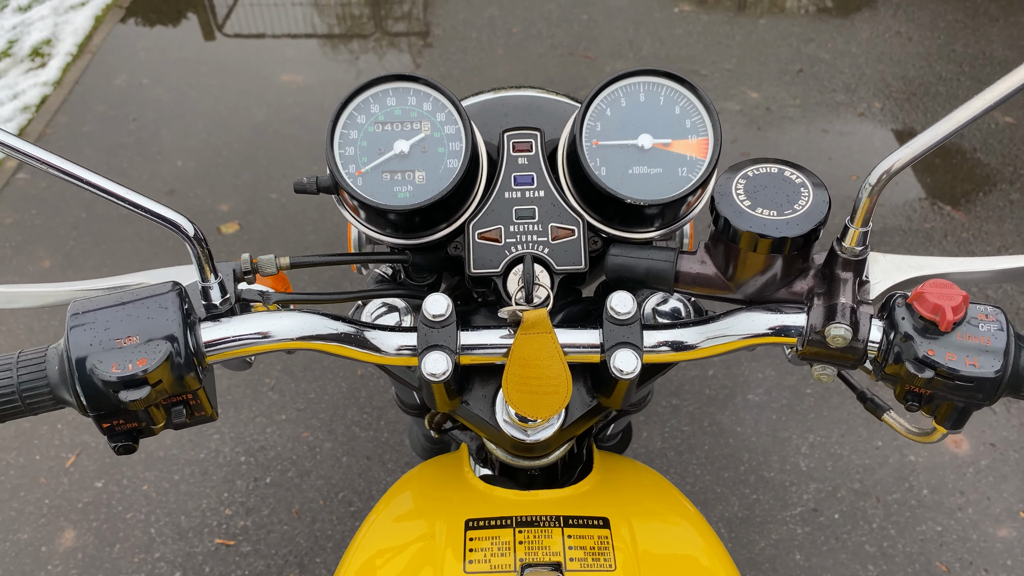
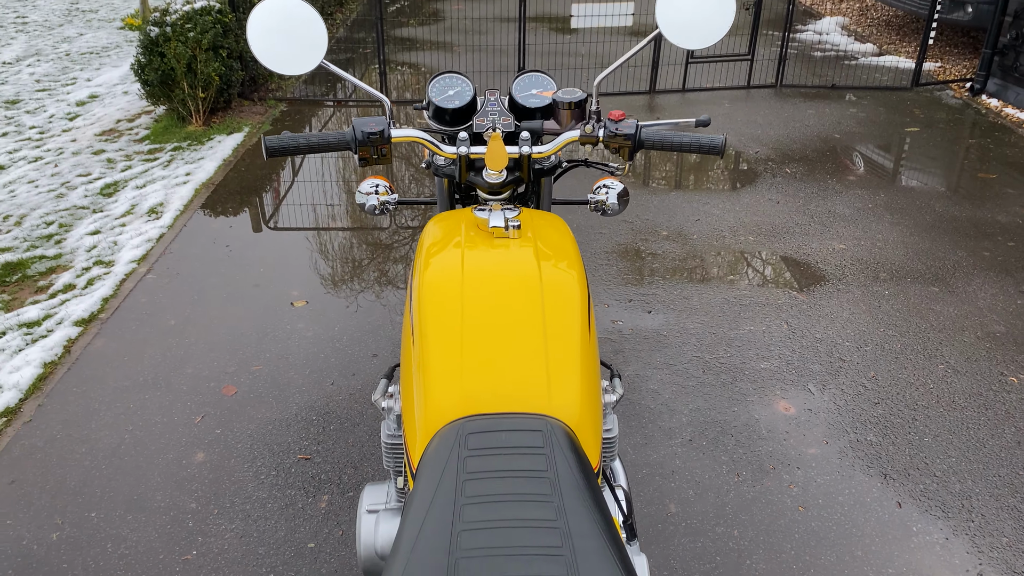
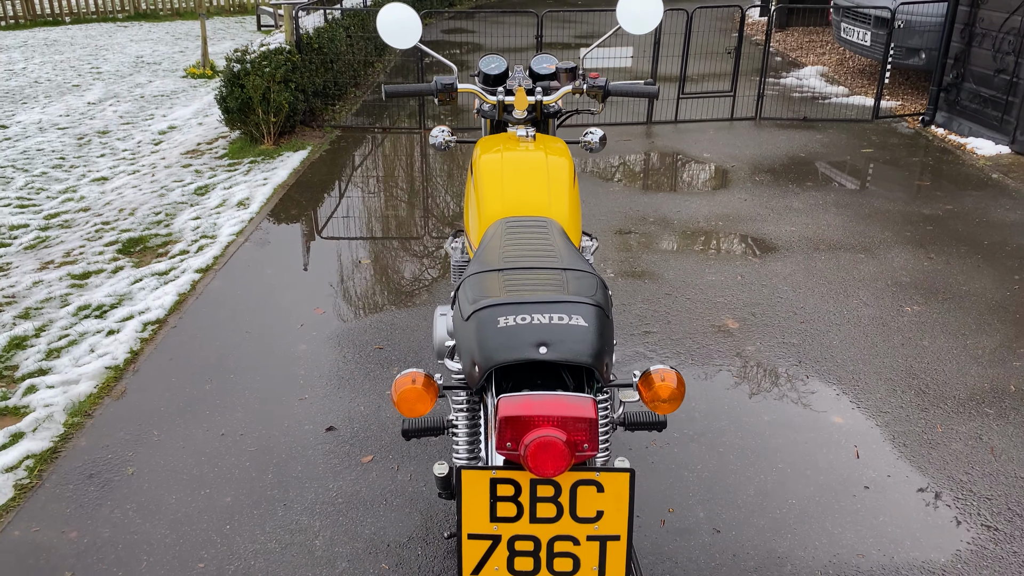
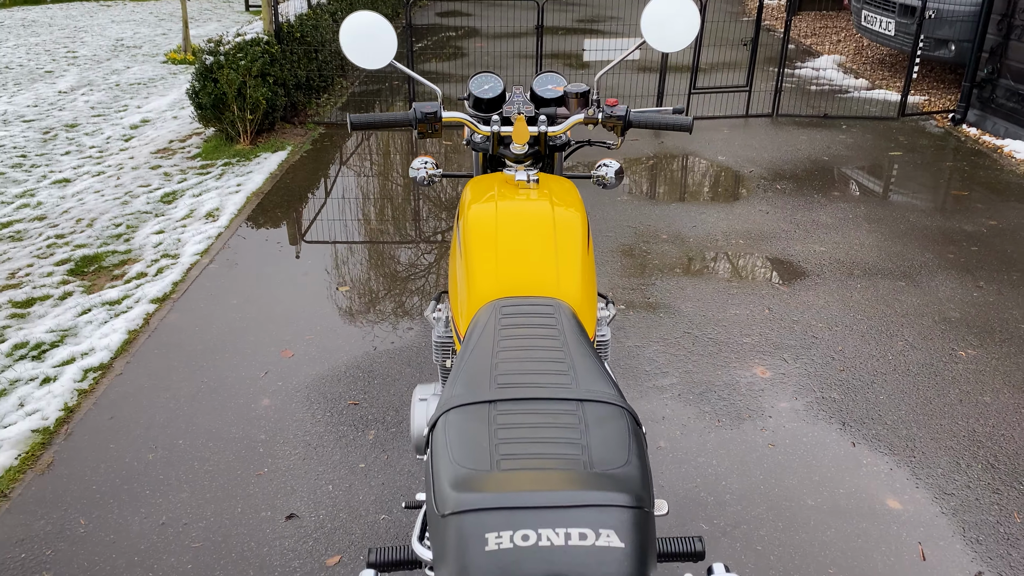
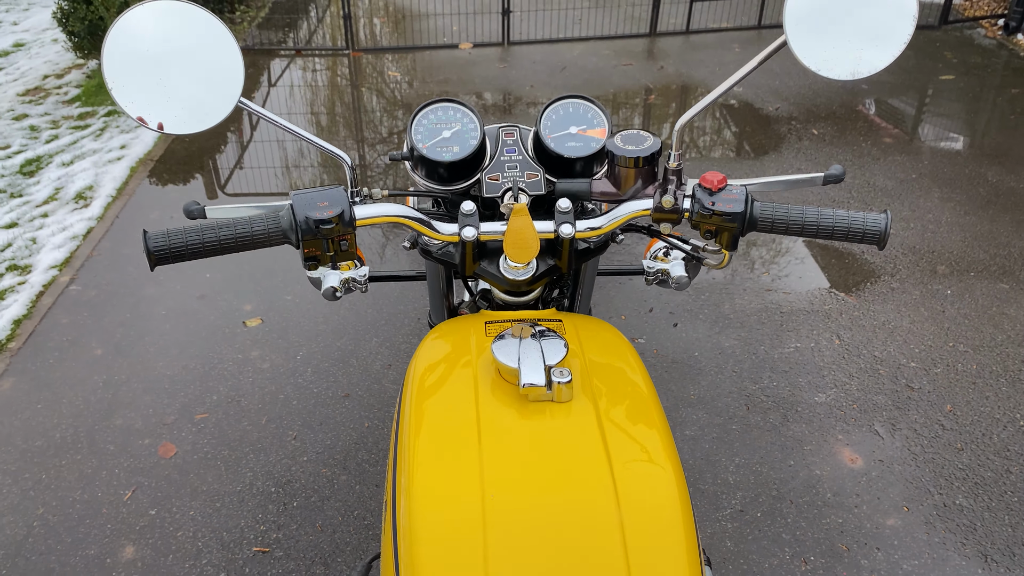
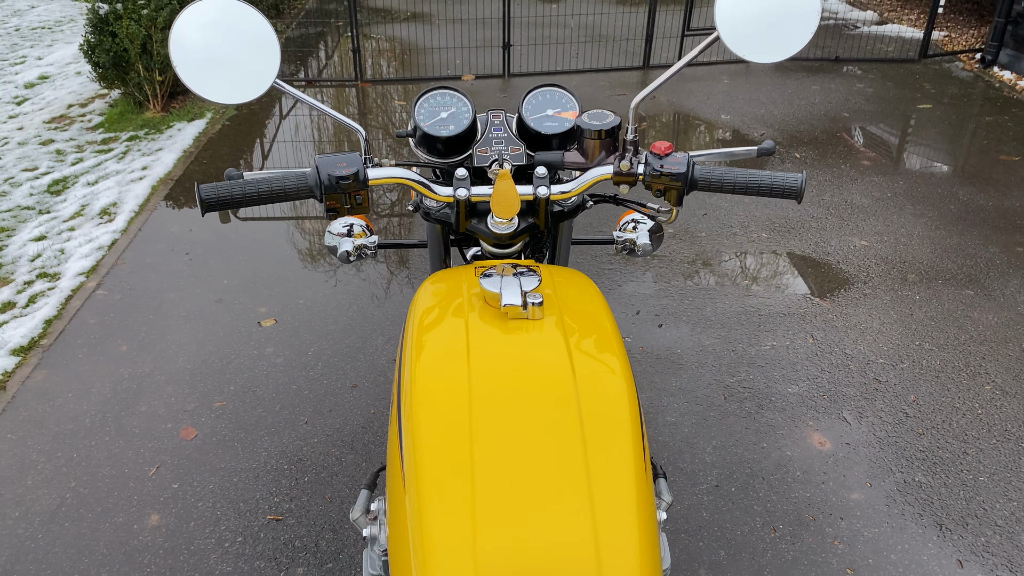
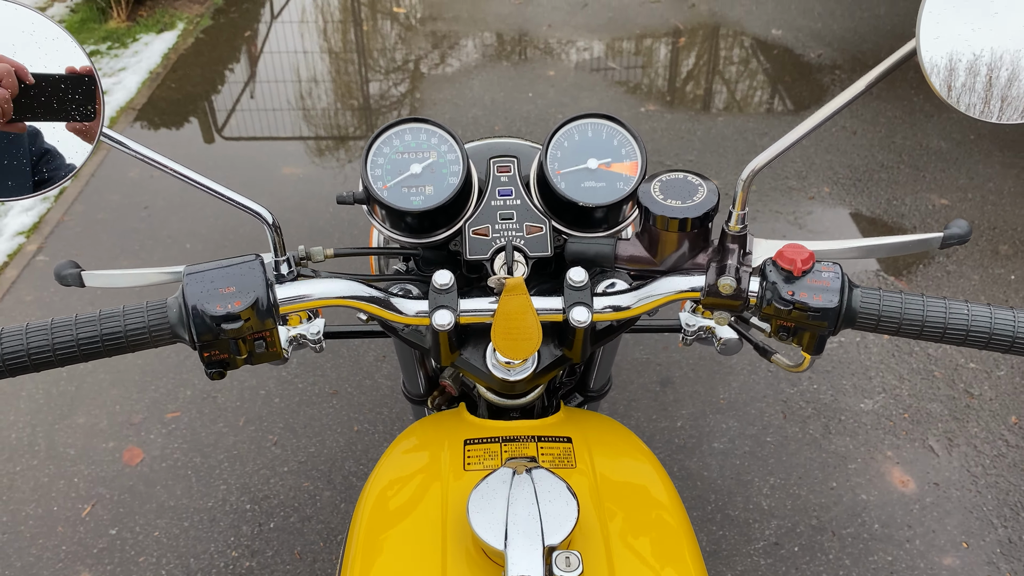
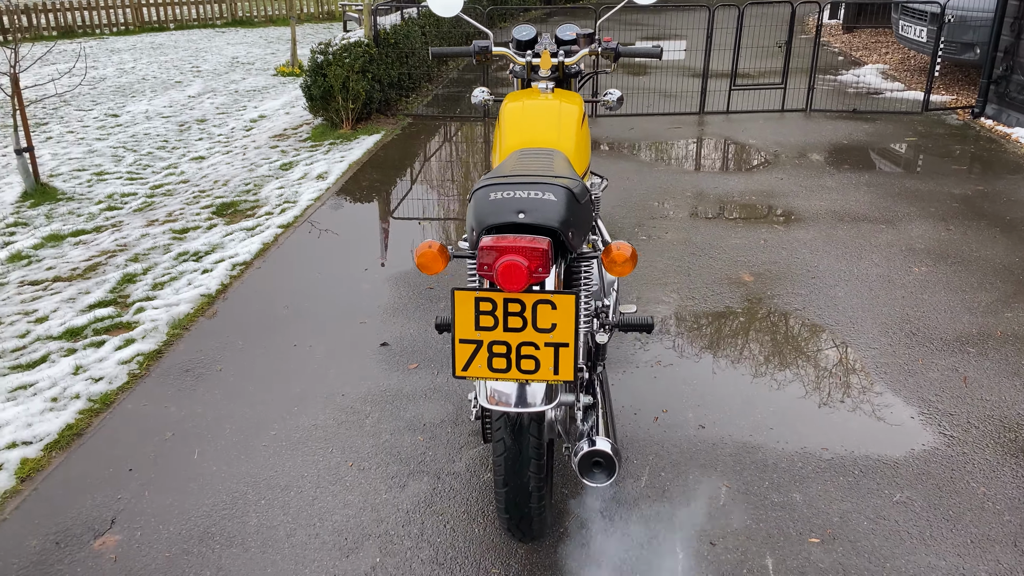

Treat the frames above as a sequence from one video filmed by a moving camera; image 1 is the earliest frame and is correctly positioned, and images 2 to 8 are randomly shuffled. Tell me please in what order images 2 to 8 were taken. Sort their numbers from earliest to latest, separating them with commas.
7, 5, 6, 2, 4, 3, 8
